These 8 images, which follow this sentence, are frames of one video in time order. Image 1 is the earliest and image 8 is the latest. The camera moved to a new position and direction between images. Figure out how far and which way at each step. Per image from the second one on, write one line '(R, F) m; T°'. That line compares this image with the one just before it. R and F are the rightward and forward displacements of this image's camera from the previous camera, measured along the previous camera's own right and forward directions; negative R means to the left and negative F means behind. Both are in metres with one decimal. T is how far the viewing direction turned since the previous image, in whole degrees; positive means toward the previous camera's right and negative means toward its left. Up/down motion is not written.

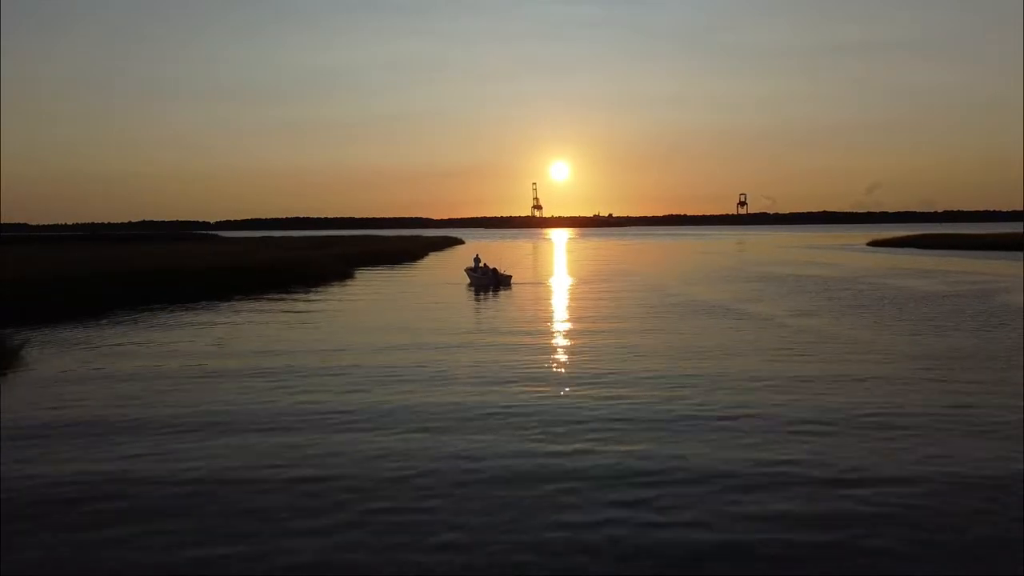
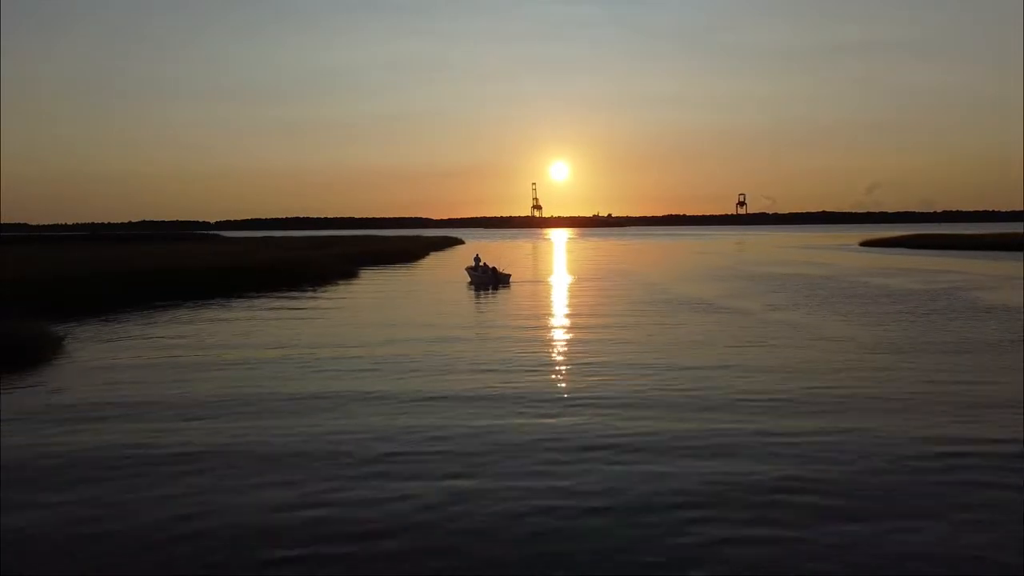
(-1.1, +7.3) m; 0°
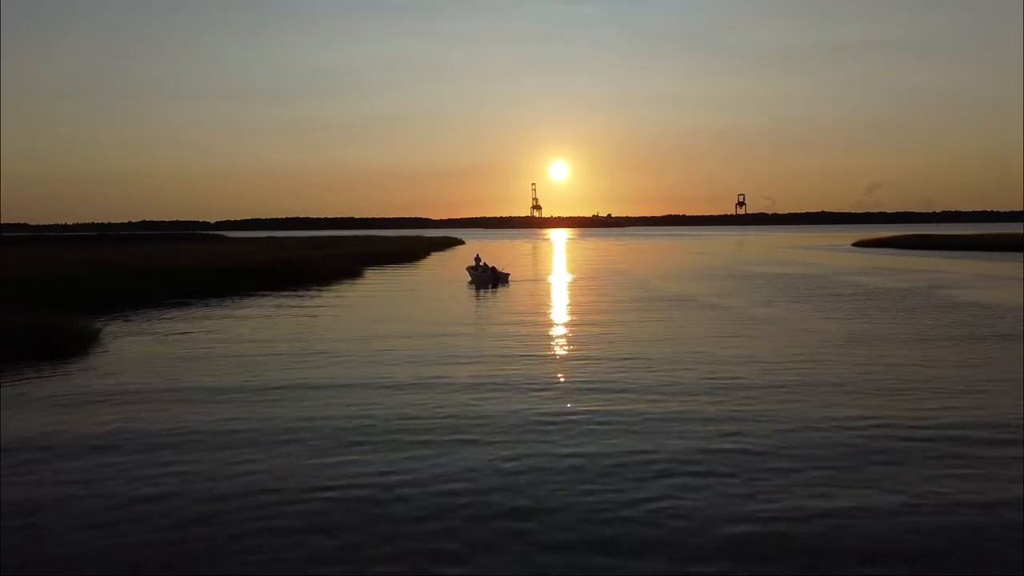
(+0.1, -1.8) m; 0°
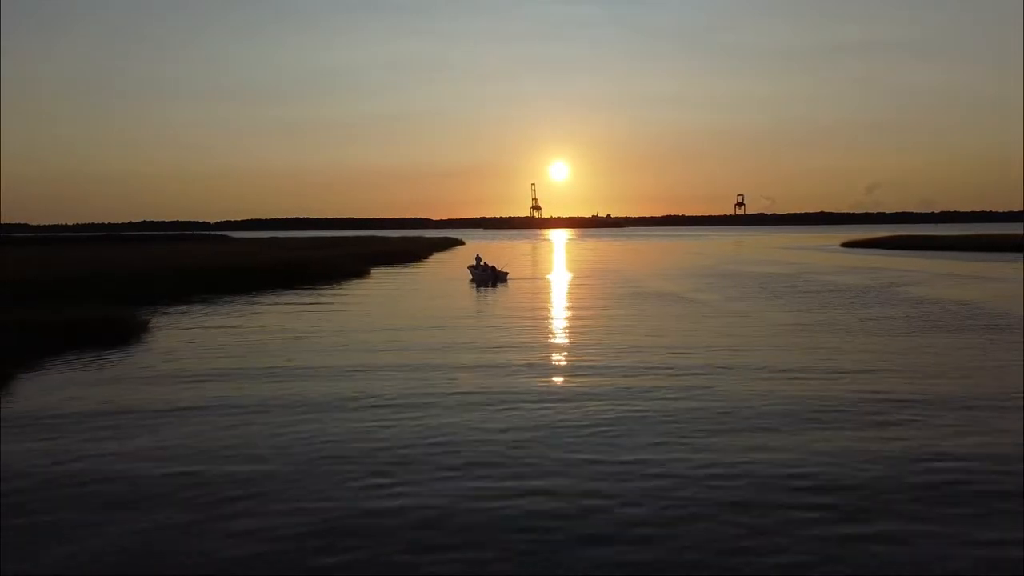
(+0.1, -3.0) m; 0°
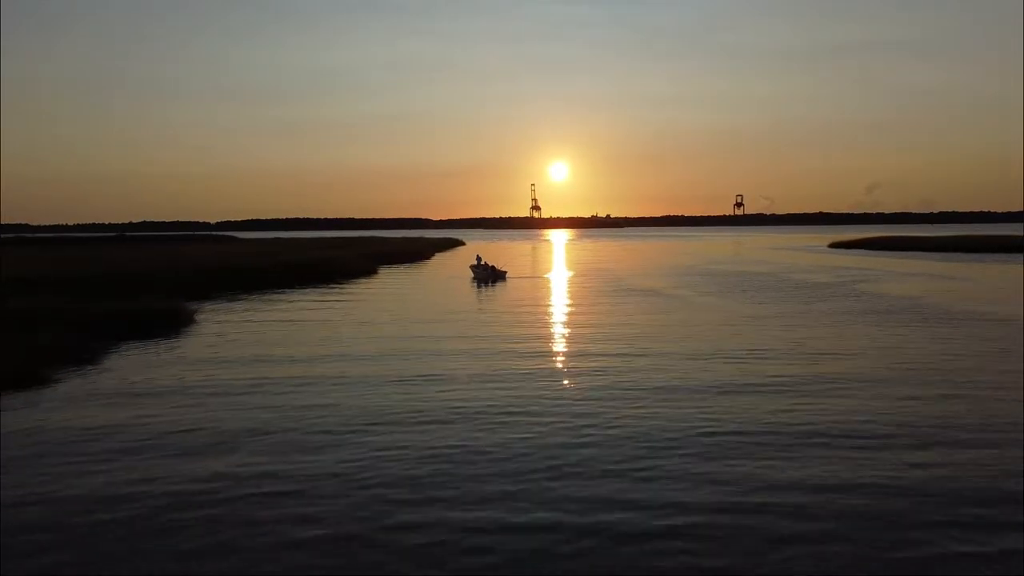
(+0.1, -3.6) m; 0°
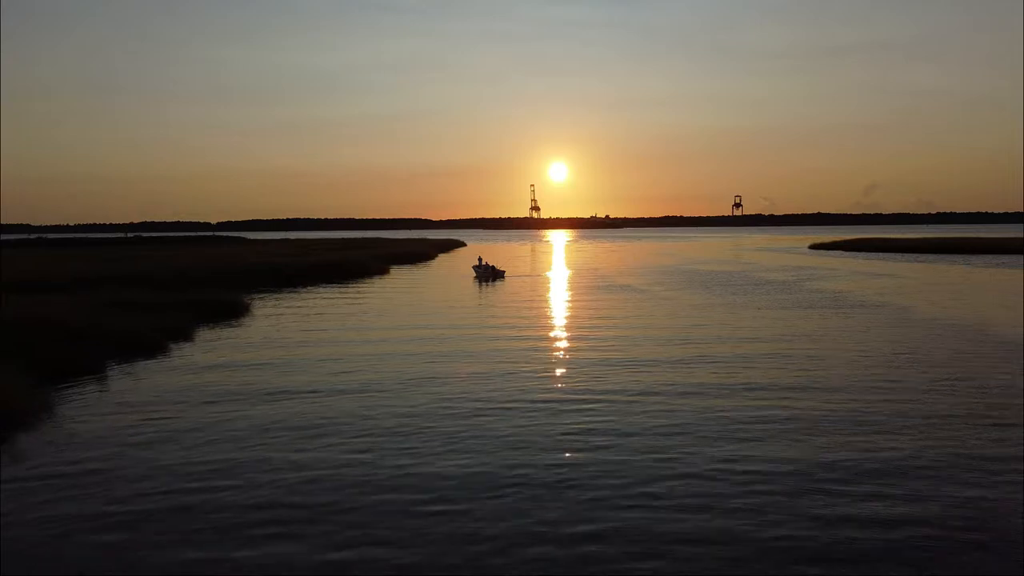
(+0.1, -6.0) m; 0°
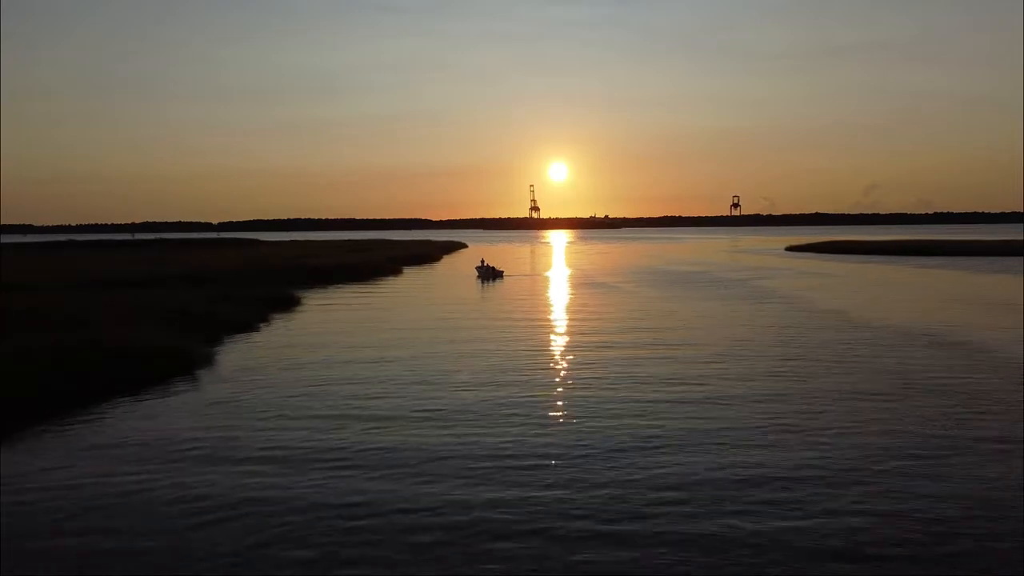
(+0.2, -8.6) m; 0°
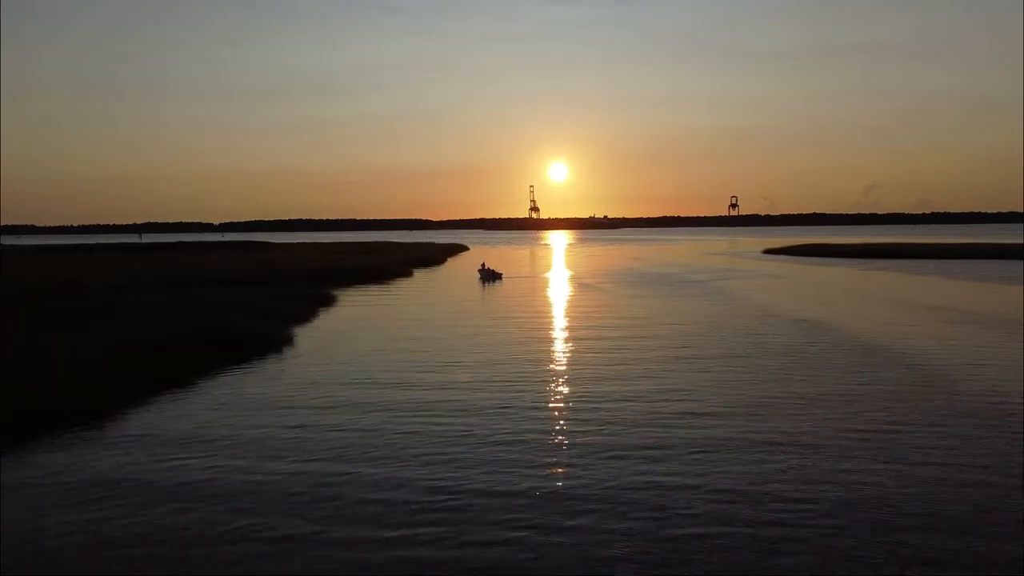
(+0.3, -8.9) m; 0°
